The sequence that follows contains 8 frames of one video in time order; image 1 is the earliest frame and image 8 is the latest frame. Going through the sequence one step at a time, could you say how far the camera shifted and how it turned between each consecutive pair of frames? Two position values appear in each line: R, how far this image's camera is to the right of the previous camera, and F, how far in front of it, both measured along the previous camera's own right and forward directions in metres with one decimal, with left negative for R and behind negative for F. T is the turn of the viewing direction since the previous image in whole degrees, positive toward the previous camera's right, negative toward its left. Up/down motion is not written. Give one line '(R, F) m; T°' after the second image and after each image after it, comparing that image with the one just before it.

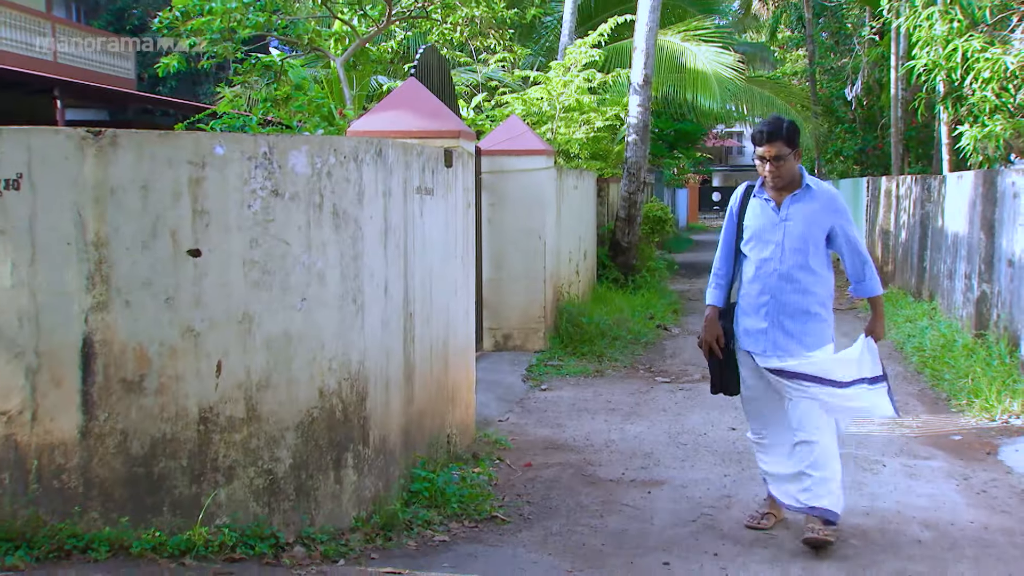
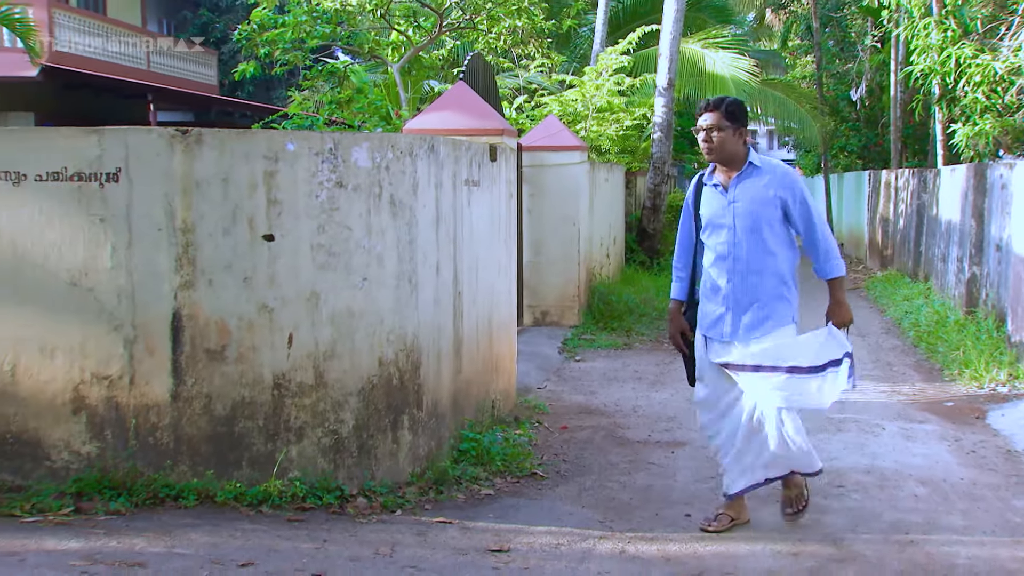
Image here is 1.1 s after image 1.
(0.0, -0.4) m; -3°
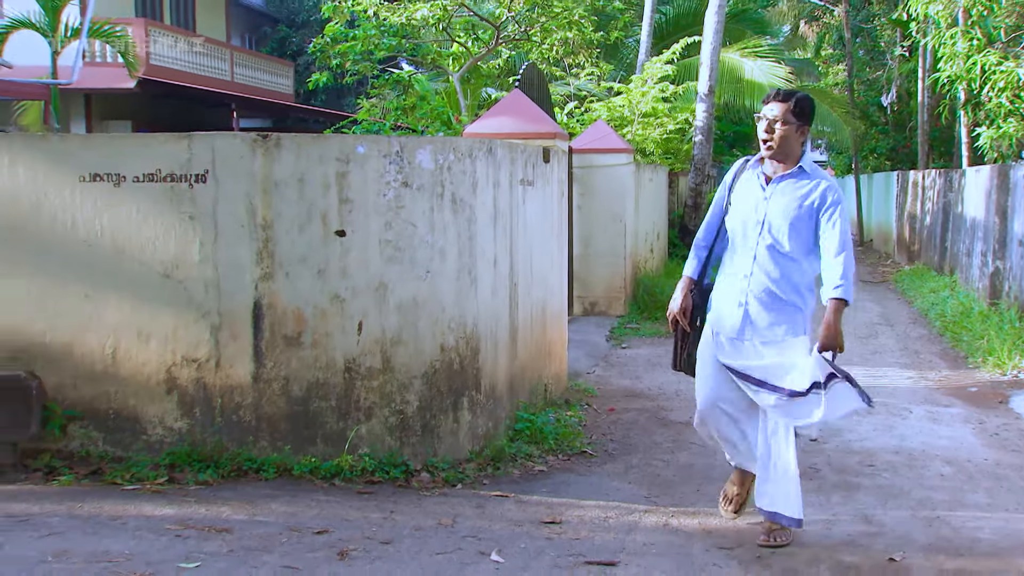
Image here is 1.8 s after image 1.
(0.0, -0.3) m; -3°
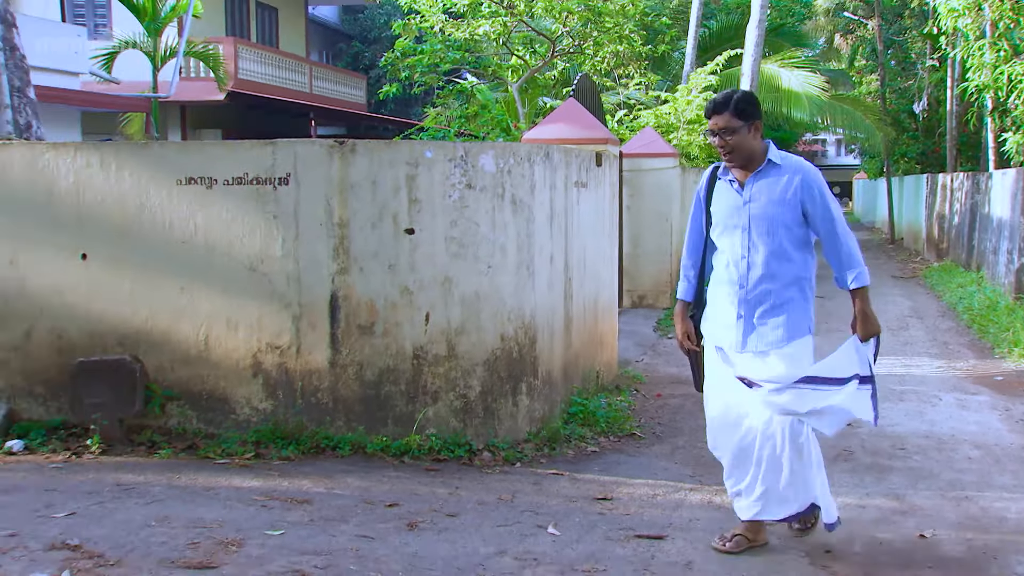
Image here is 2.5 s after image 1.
(0.0, -0.3) m; -3°
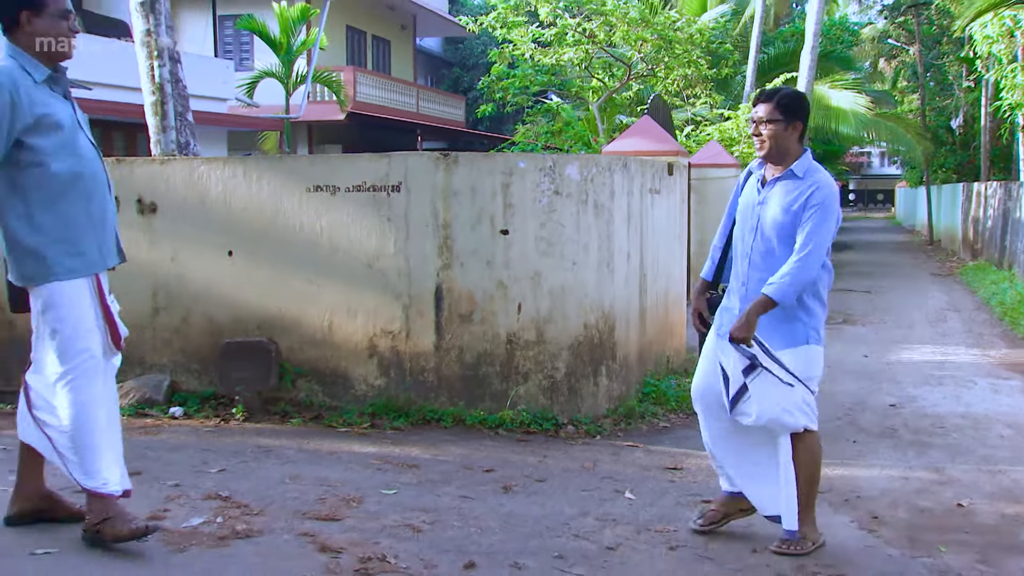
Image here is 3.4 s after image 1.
(+0.1, -0.6) m; -5°
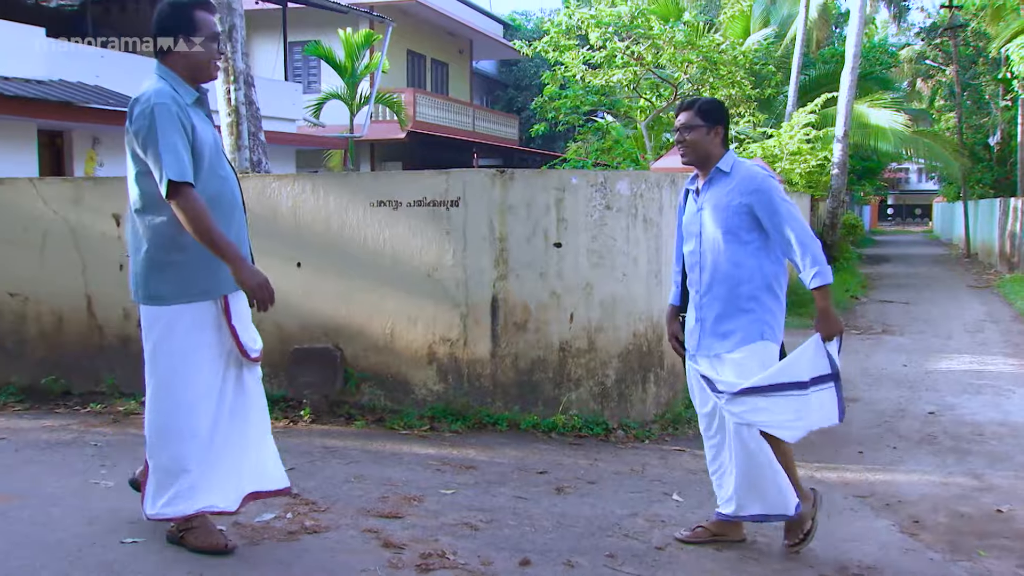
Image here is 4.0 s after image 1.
(0.0, -0.3) m; -3°
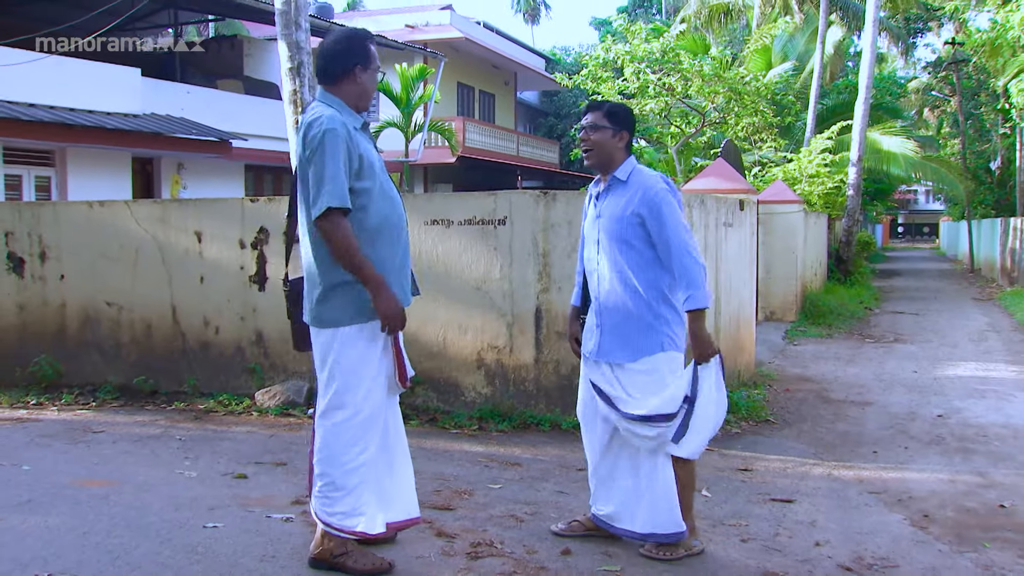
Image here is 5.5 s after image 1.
(0.0, -0.5) m; -3°
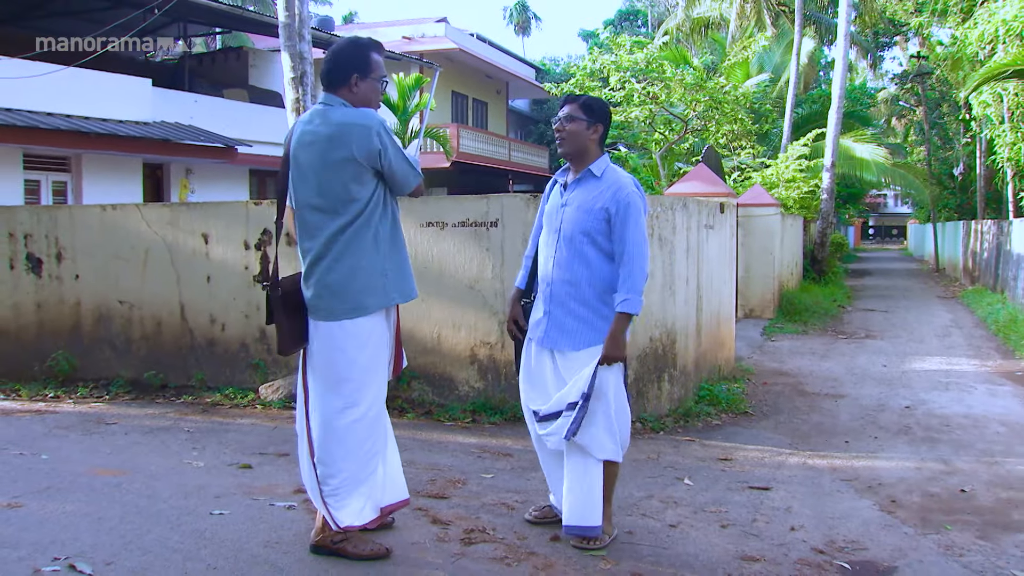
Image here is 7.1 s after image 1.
(0.0, -0.3) m; 0°
